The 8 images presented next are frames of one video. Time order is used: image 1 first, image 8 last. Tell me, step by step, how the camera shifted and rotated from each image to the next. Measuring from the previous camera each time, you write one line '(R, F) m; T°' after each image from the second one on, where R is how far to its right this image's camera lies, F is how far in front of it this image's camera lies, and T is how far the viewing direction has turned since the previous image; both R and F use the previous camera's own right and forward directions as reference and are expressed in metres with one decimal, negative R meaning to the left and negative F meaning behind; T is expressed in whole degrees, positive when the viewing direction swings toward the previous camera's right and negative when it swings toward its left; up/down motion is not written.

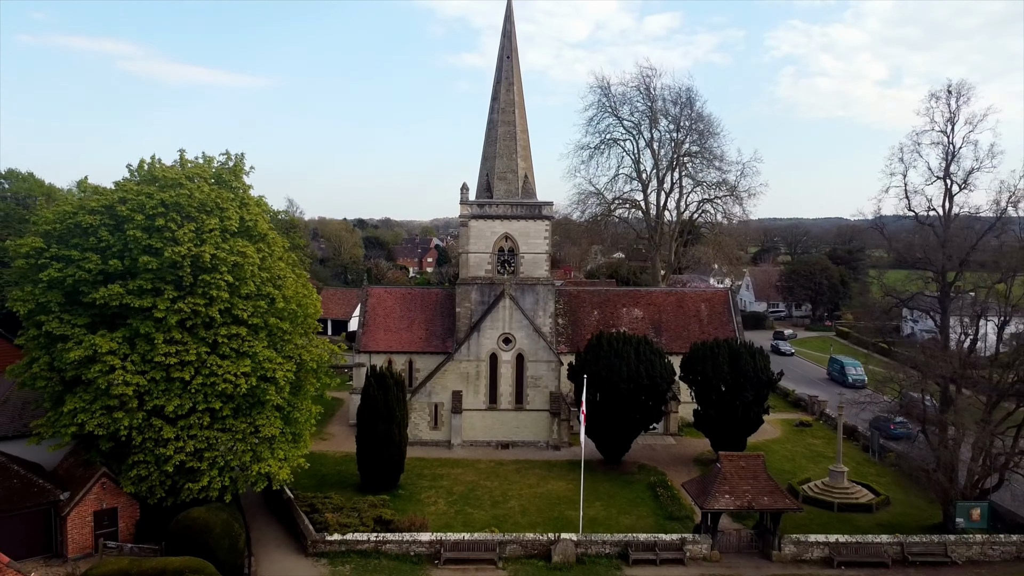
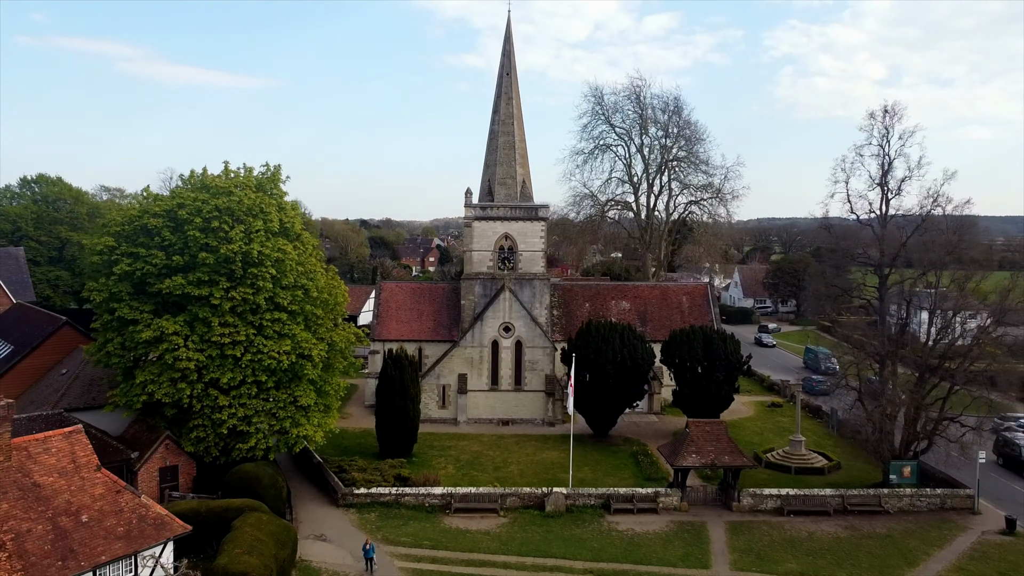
(0.0, -3.1) m; 0°
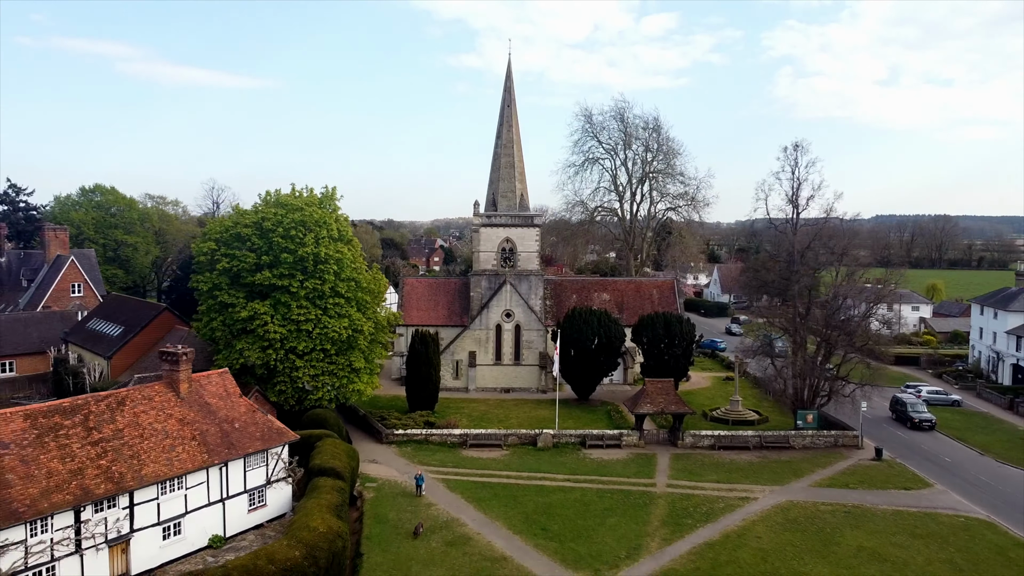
(0.0, -6.8) m; 0°
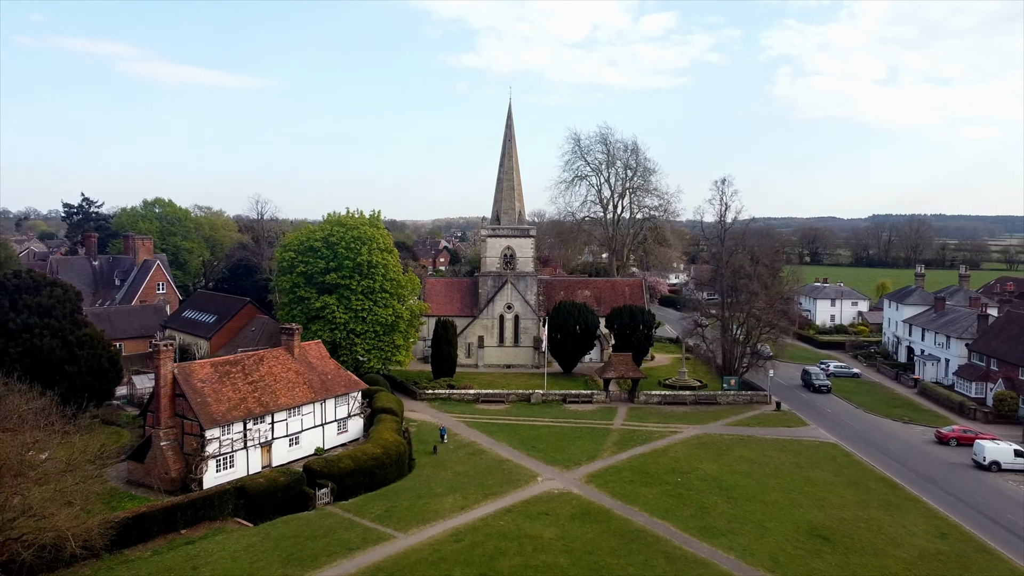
(0.0, -9.7) m; 0°
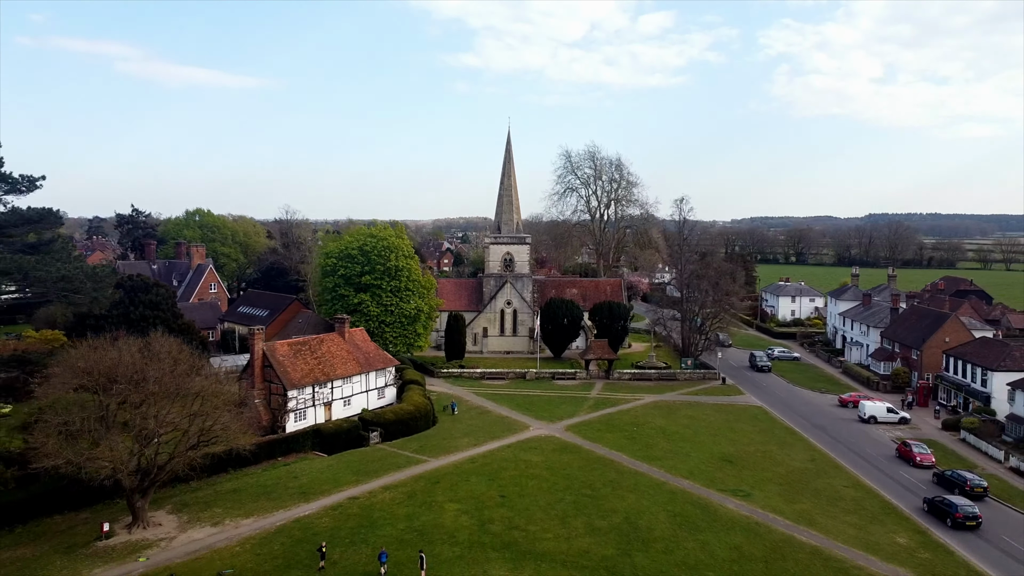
(0.0, -8.9) m; 0°
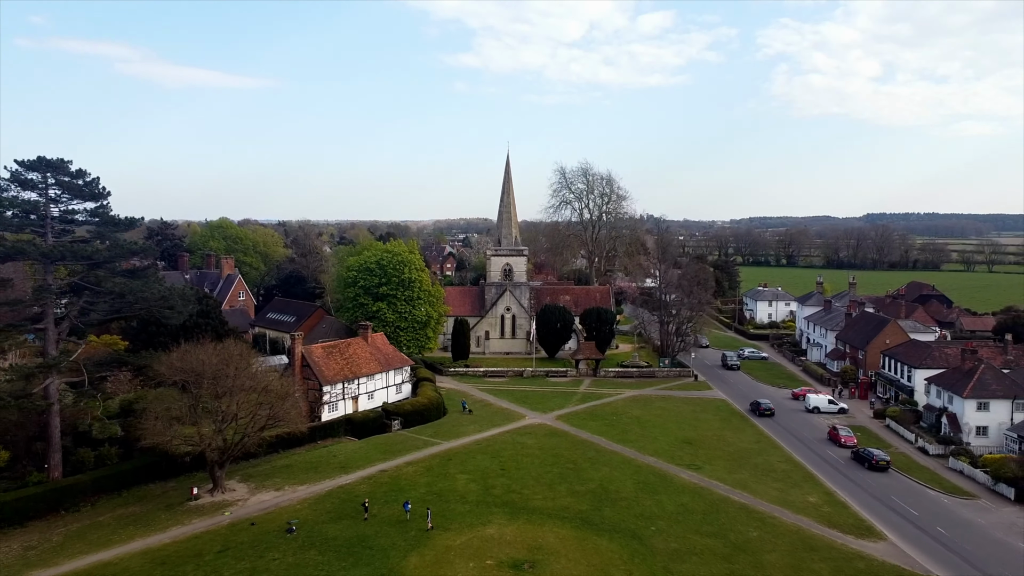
(+0.1, -6.4) m; 0°
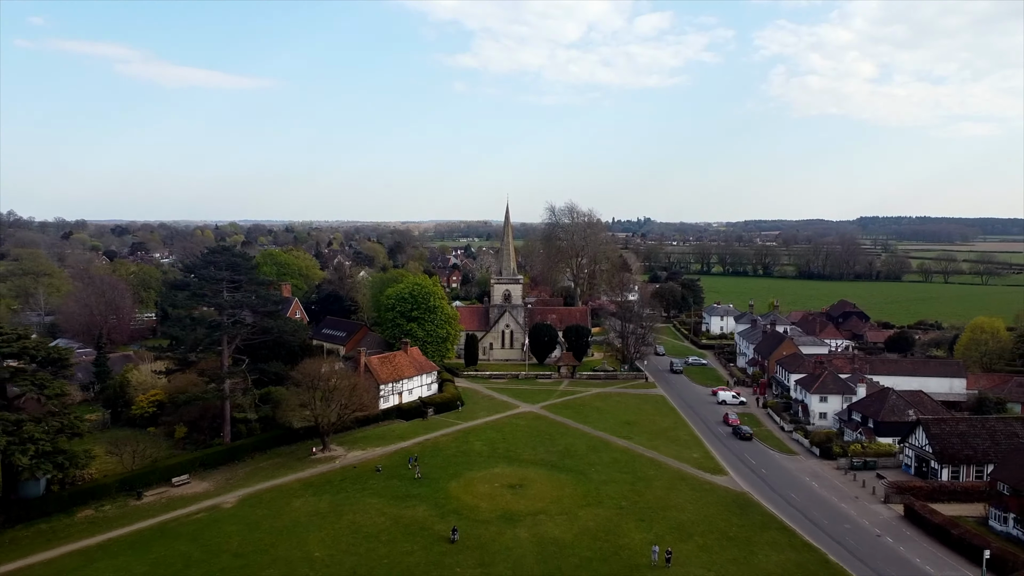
(0.0, -17.7) m; 0°
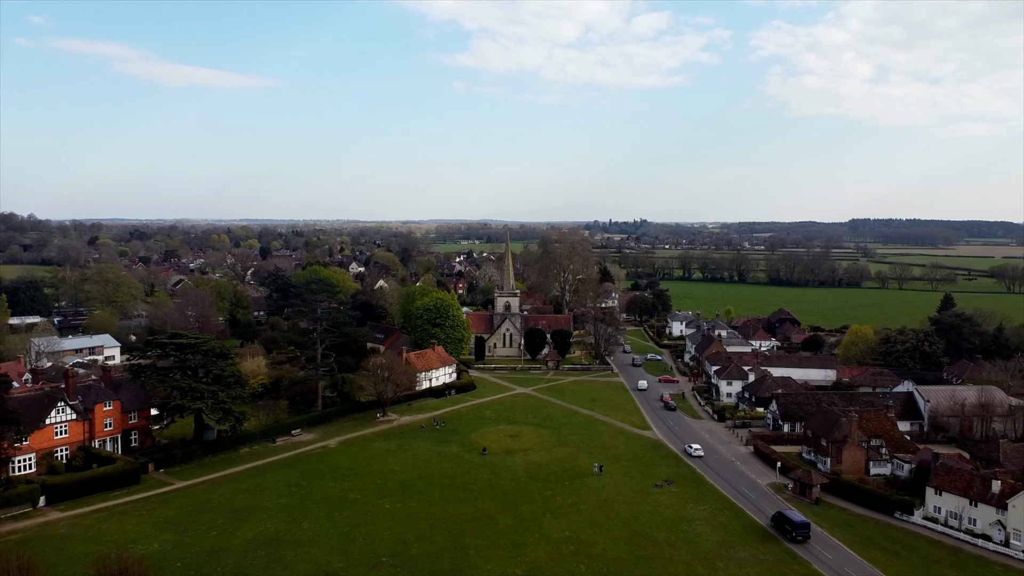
(-0.1, -22.4) m; 0°
